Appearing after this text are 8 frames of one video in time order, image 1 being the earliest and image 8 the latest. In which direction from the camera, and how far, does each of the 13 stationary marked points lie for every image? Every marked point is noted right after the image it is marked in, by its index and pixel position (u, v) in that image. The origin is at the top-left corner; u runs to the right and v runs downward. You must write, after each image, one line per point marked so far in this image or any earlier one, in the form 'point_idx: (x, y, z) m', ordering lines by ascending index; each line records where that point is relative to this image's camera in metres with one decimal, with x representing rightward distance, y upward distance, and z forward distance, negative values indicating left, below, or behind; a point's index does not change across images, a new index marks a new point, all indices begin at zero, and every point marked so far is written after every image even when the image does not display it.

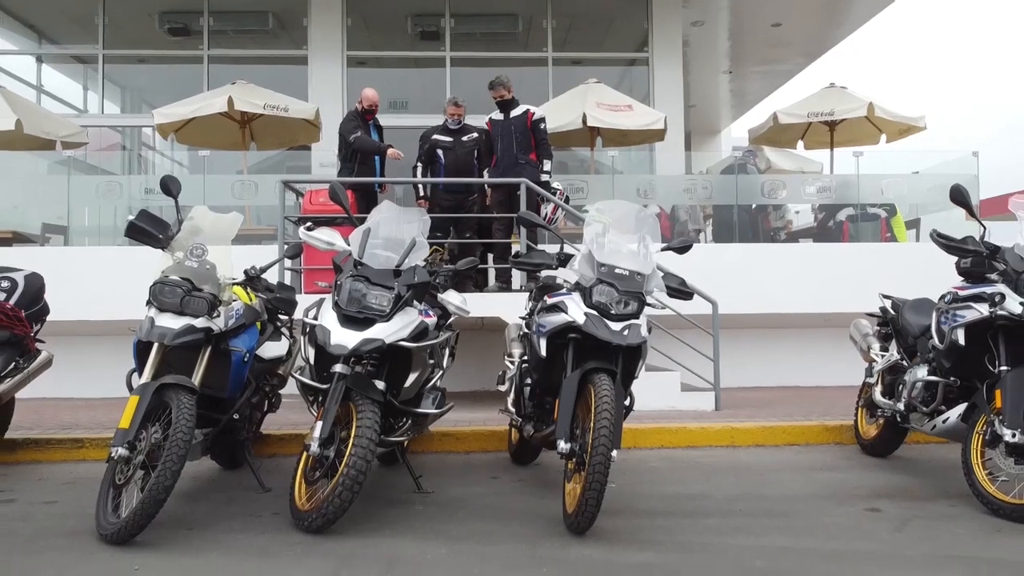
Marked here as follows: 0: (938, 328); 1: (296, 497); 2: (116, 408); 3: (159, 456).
0: (+1.9, -0.2, +3.8) m
1: (-0.9, -0.8, +3.3) m
2: (-2.9, -0.9, +6.1) m
3: (-1.4, -0.7, +3.2) m
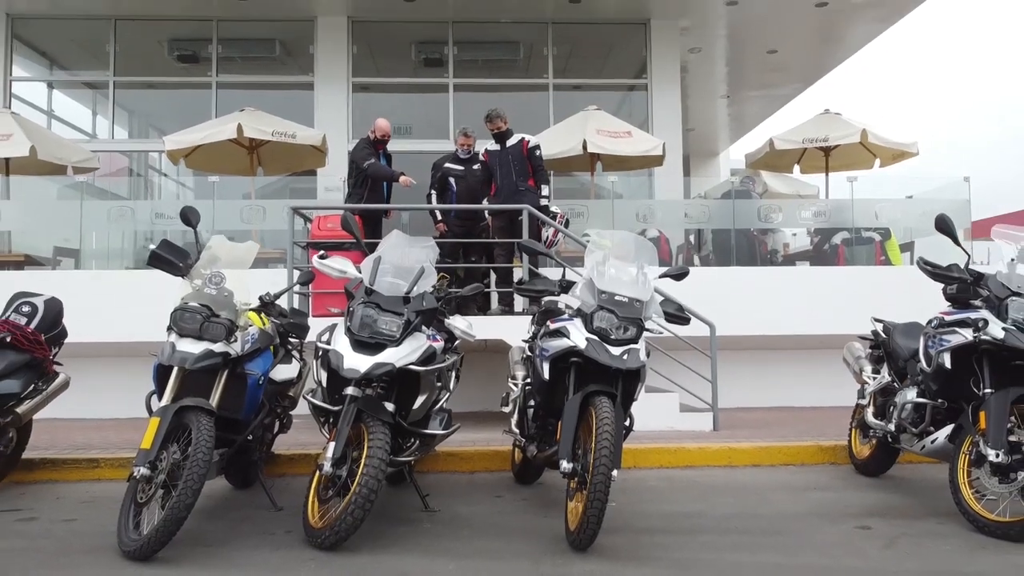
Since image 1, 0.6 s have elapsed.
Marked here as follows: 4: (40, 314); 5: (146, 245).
0: (+2.0, -0.3, +3.9) m
1: (-0.8, -1.0, +3.5) m
2: (-2.9, -1.1, +6.3) m
3: (-1.3, -0.8, +3.3) m
4: (-2.6, -0.1, +4.6) m
5: (-3.7, +0.5, +7.6) m
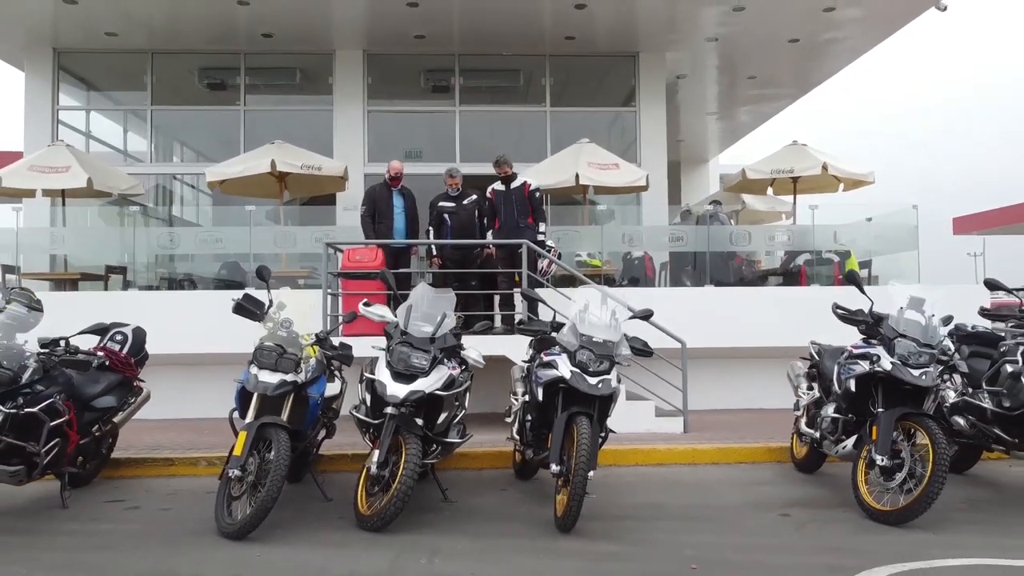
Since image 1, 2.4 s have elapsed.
0: (+2.0, -0.5, +5.0) m
1: (-0.8, -1.2, +4.6) m
2: (-2.9, -1.3, +7.3) m
3: (-1.3, -1.0, +4.4) m
4: (-2.6, -0.4, +5.6) m
5: (-3.7, +0.3, +8.7) m
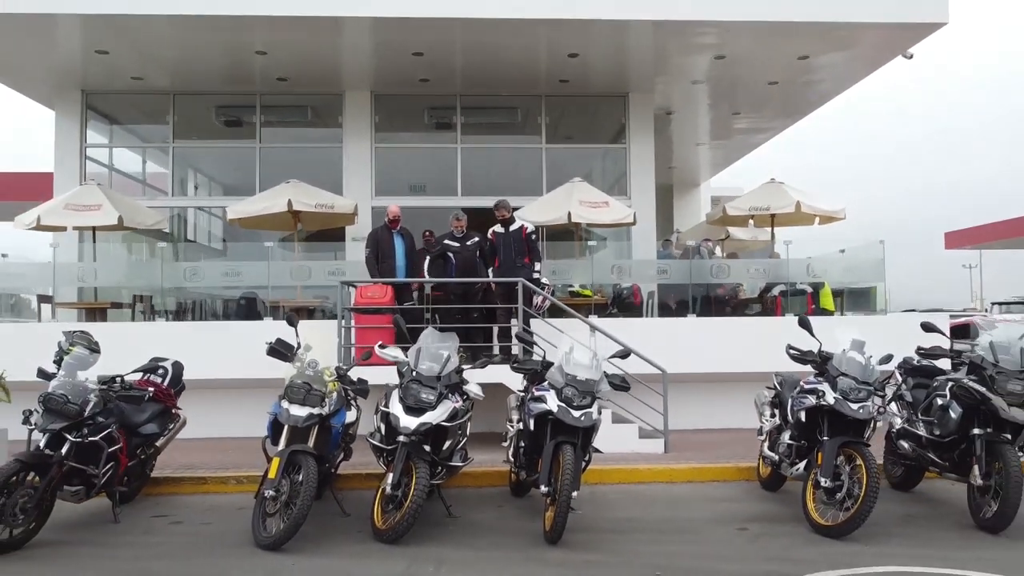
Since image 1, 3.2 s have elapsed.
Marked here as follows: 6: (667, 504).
0: (+1.9, -0.8, +5.7) m
1: (-0.9, -1.5, +5.3) m
2: (-2.9, -1.6, +8.1) m
3: (-1.4, -1.3, +5.1) m
4: (-2.6, -0.7, +6.3) m
5: (-3.8, 0.0, +9.4) m
6: (+1.1, -1.6, +6.1) m
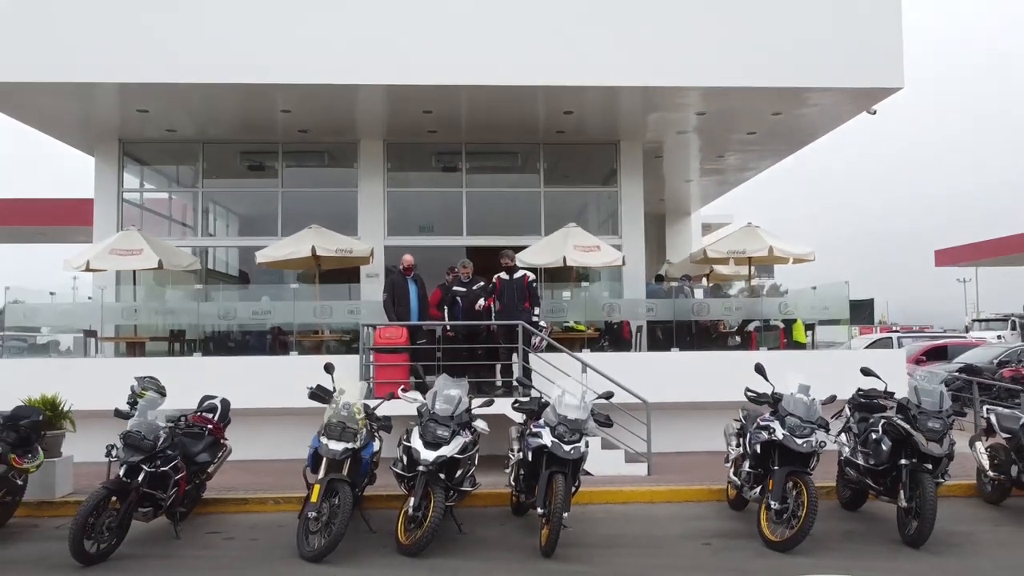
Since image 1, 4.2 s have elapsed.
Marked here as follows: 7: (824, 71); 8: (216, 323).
0: (+1.9, -1.2, +6.7) m
1: (-0.9, -1.9, +6.3) m
2: (-2.9, -2.0, +9.1) m
3: (-1.3, -1.7, +6.2) m
4: (-2.6, -1.1, +7.4) m
5: (-3.8, -0.5, +10.5) m
6: (+1.2, -2.0, +7.2) m
7: (+4.0, +2.8, +10.6) m
8: (-3.7, -0.4, +10.5) m
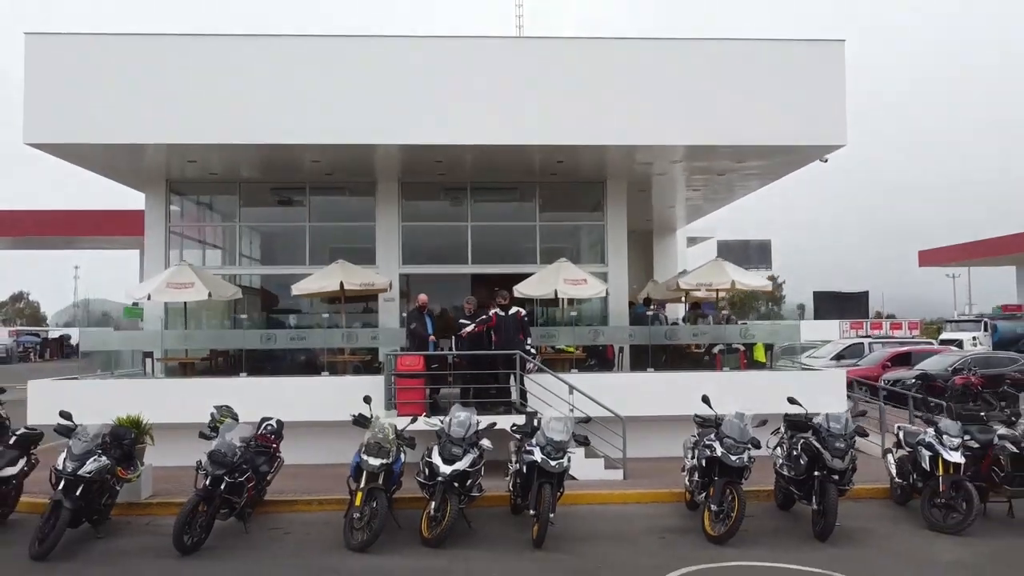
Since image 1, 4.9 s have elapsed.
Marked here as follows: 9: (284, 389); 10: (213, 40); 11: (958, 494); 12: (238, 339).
0: (+1.9, -1.7, +8.5) m
1: (-0.9, -2.4, +8.1) m
2: (-2.9, -2.5, +10.9) m
3: (-1.4, -2.2, +8.0) m
4: (-2.6, -1.6, +9.2) m
5: (-3.8, -0.9, +12.3) m
6: (+1.1, -2.5, +9.0) m
7: (+4.0, +2.3, +12.3) m
8: (-3.7, -0.9, +12.3) m
9: (-3.2, -1.5, +11.9) m
10: (-4.3, +3.6, +11.9) m
11: (+4.5, -2.1, +8.4) m
12: (-4.0, -0.8, +12.3) m
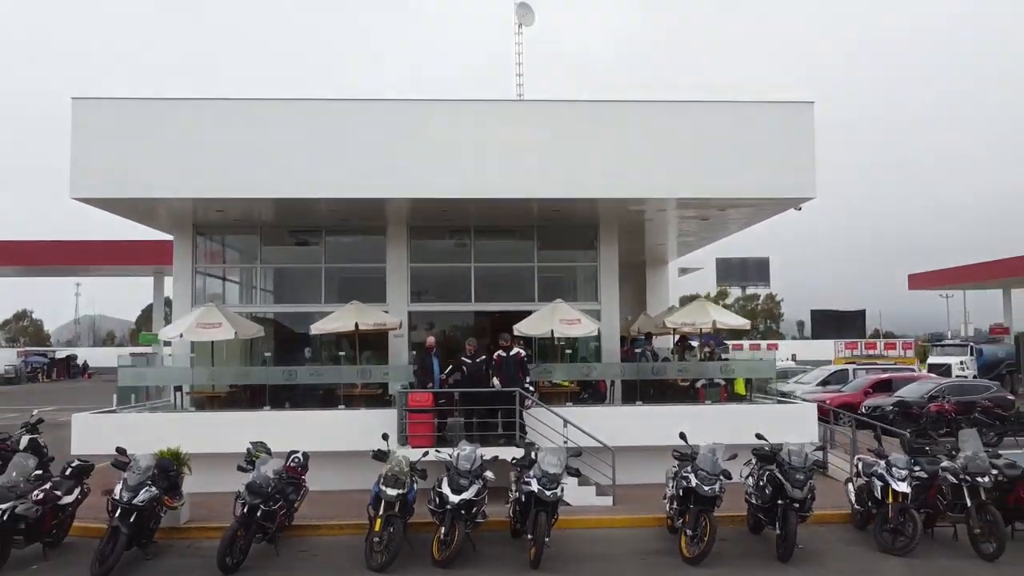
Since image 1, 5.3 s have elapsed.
0: (+1.9, -2.3, +9.7) m
1: (-0.9, -3.0, +9.3) m
2: (-2.9, -3.1, +12.0) m
3: (-1.4, -2.8, +9.1) m
4: (-2.6, -2.2, +10.3) m
5: (-3.8, -1.6, +13.4) m
6: (+1.1, -3.1, +10.1) m
7: (+4.0, +1.7, +13.6) m
8: (-3.7, -1.5, +13.4) m
9: (-3.2, -2.1, +13.1) m
10: (-4.3, +2.9, +13.2) m
11: (+4.5, -2.7, +9.5) m
12: (-4.0, -1.4, +13.4) m
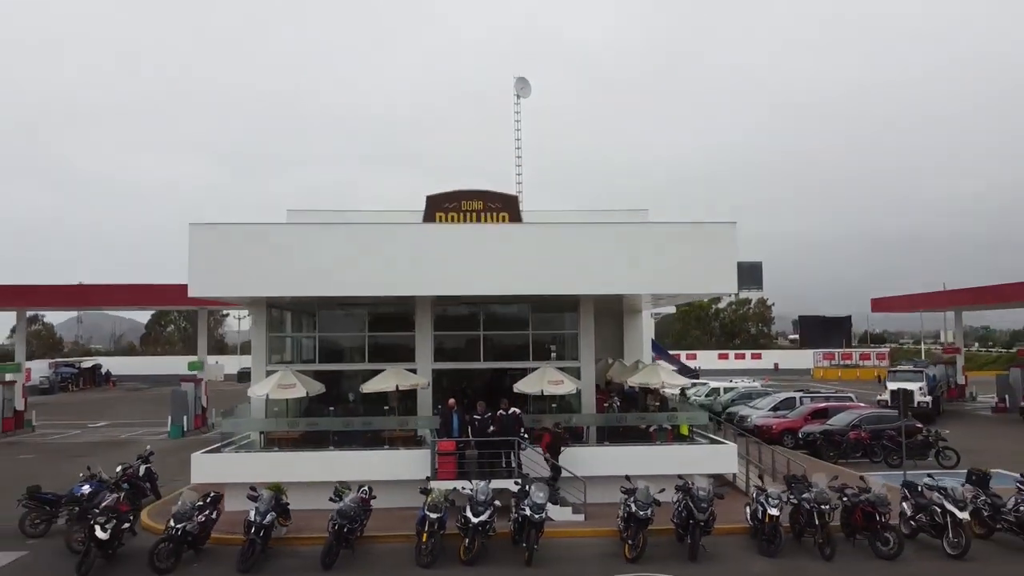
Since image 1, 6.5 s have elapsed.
0: (+1.9, -3.9, +14.4) m
1: (-0.9, -4.5, +14.0) m
2: (-2.9, -4.7, +16.8) m
3: (-1.3, -4.3, +13.8) m
4: (-2.6, -3.7, +15.1) m
5: (-3.8, -3.1, +18.1) m
6: (+1.2, -4.7, +14.8) m
7: (+4.0, +0.1, +18.3) m
8: (-3.7, -3.1, +18.1) m
9: (-3.2, -3.7, +17.8) m
10: (-4.3, +1.4, +17.9) m
11: (+4.5, -4.2, +14.3) m
12: (-4.0, -3.0, +18.1) m
